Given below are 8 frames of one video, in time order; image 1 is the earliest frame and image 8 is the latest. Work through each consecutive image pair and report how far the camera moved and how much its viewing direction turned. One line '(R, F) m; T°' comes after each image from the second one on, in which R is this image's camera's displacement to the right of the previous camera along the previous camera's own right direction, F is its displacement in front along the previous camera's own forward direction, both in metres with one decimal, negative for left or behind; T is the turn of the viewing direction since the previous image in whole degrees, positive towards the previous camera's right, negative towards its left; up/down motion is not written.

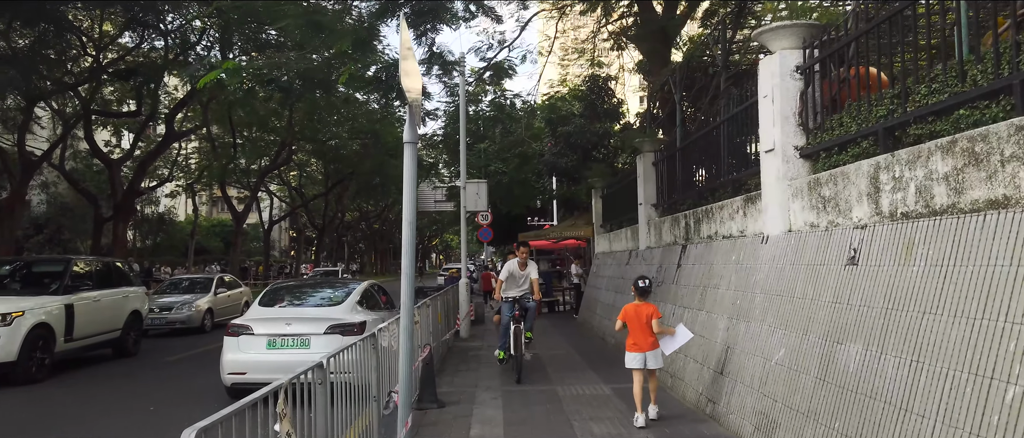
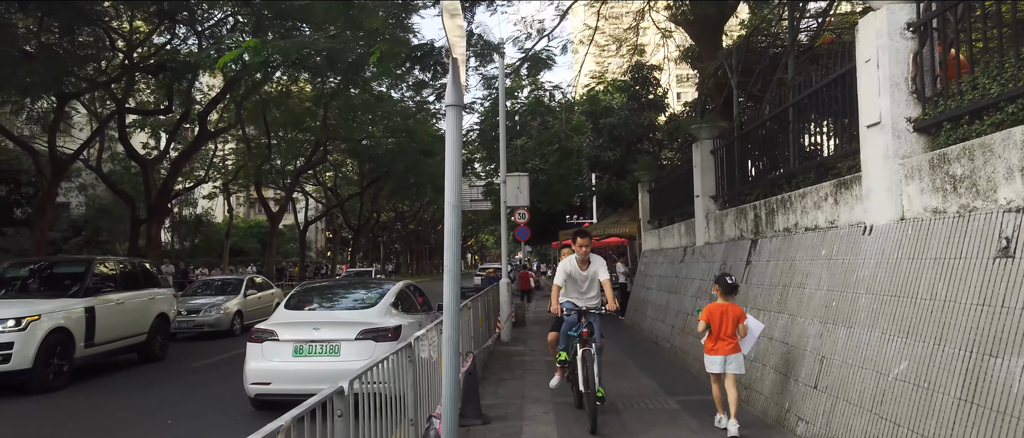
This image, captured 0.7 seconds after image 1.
(-0.2, +0.8) m; -3°
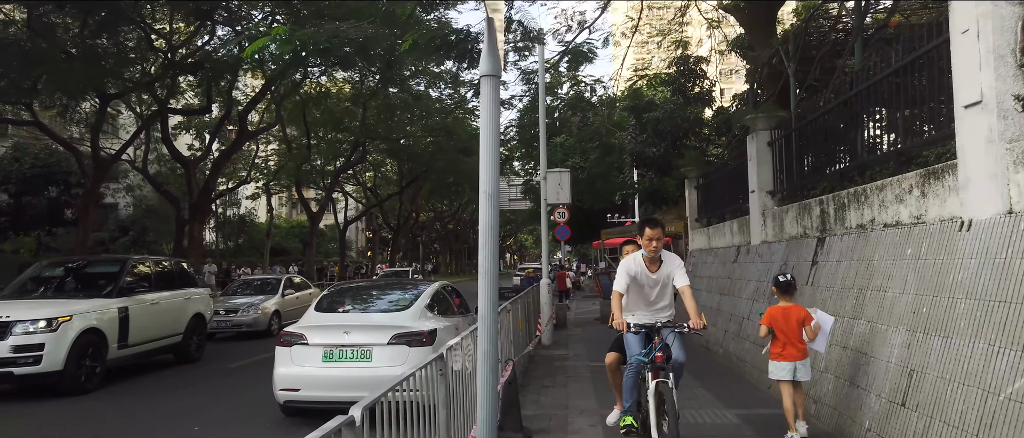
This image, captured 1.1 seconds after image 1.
(0.0, +0.5) m; -3°
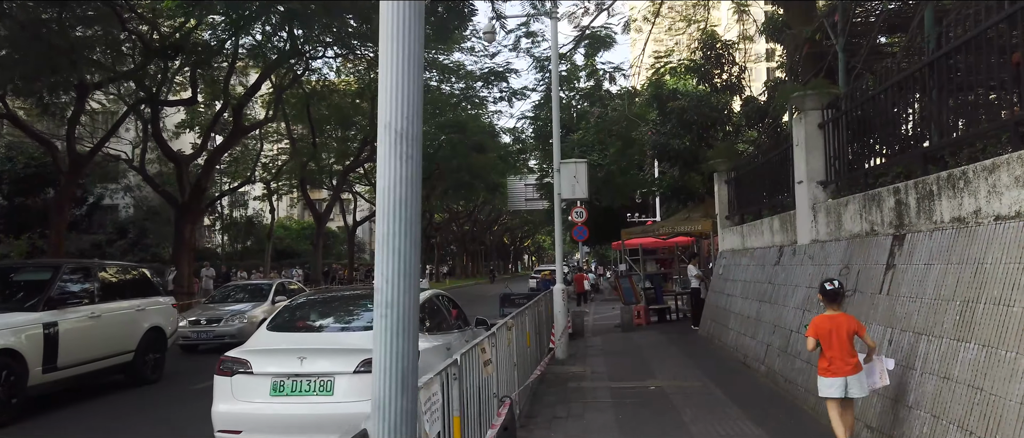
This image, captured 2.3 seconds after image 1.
(+0.1, +1.3) m; -1°
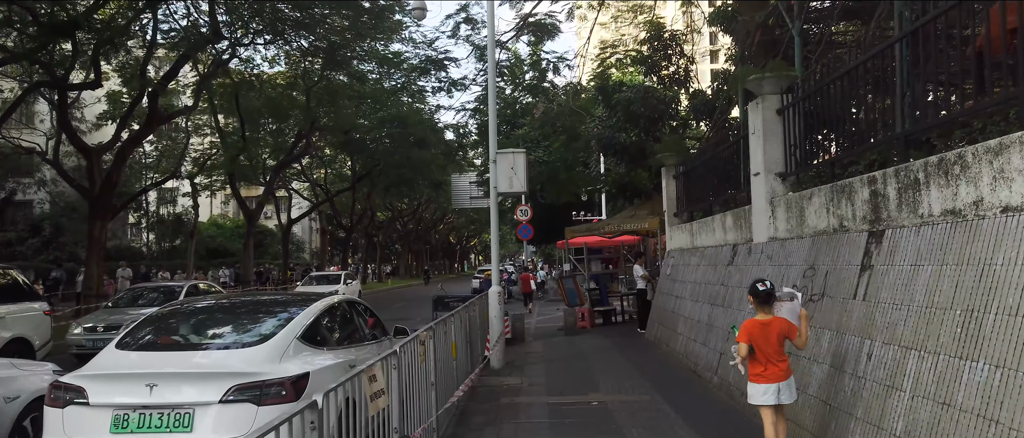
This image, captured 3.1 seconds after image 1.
(+0.2, +0.9) m; +4°
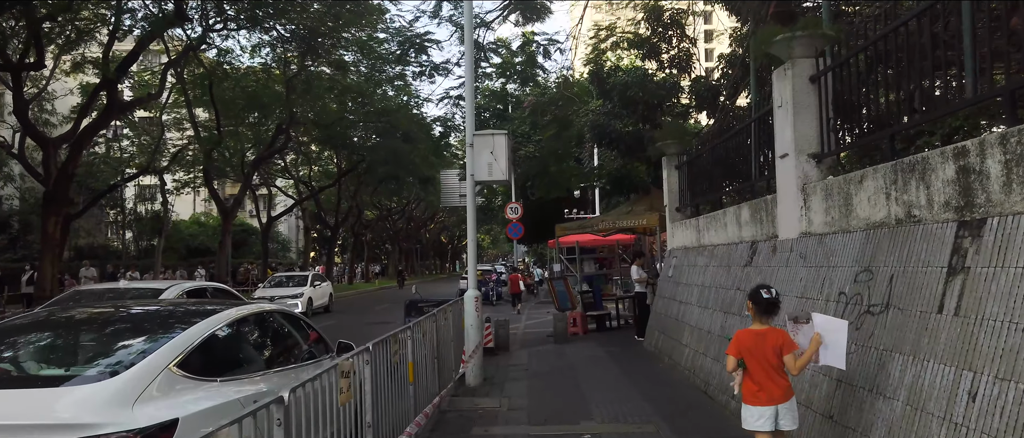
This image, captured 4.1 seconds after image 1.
(+0.1, +1.3) m; +1°
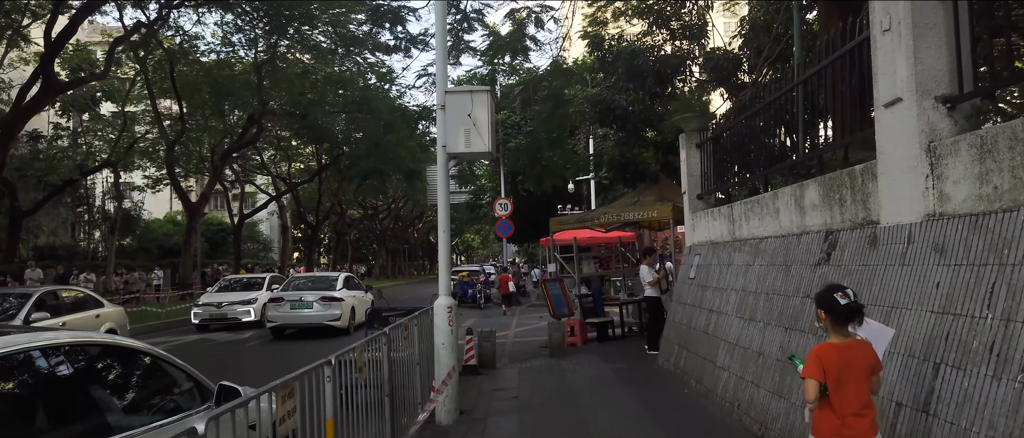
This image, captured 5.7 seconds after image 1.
(0.0, +1.9) m; +1°
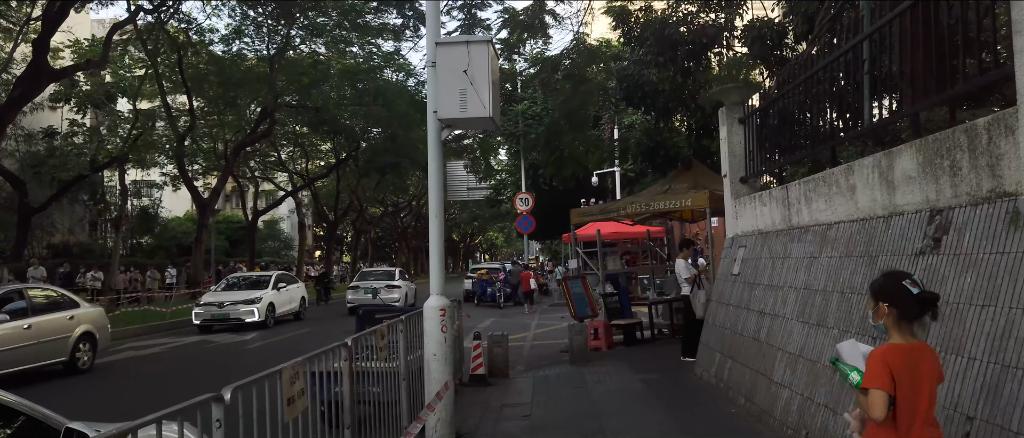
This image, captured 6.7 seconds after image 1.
(+0.1, +1.1) m; -2°
